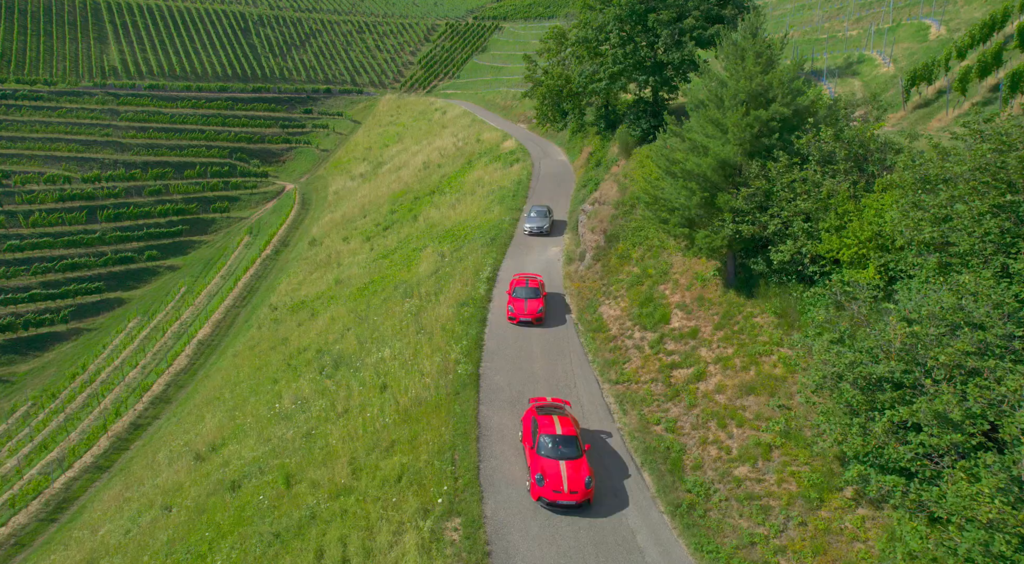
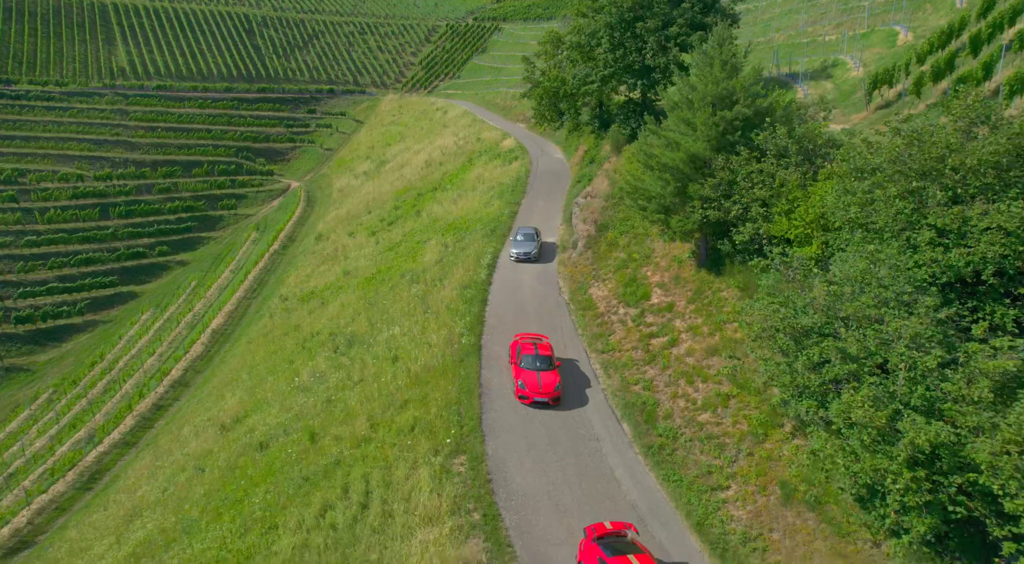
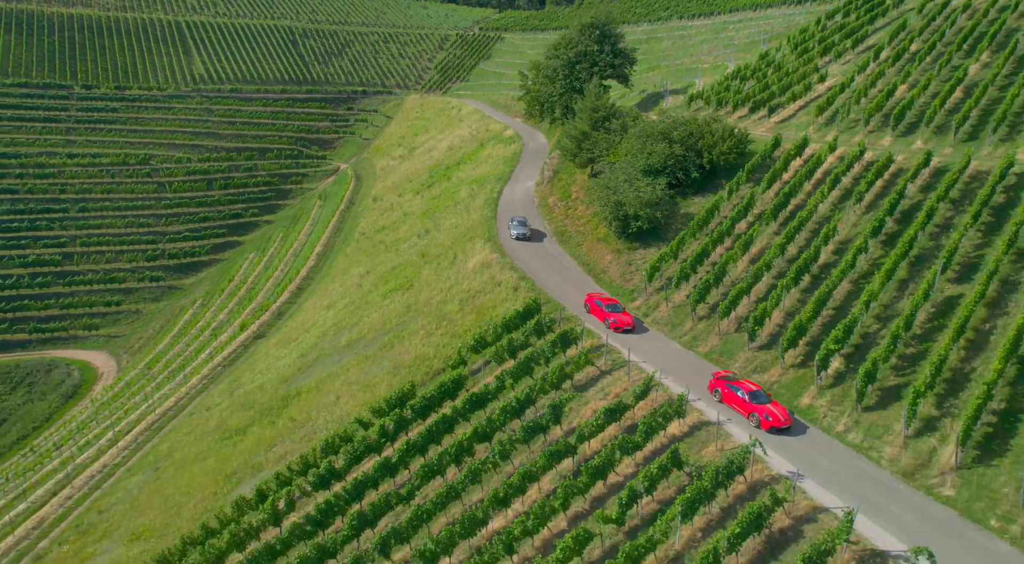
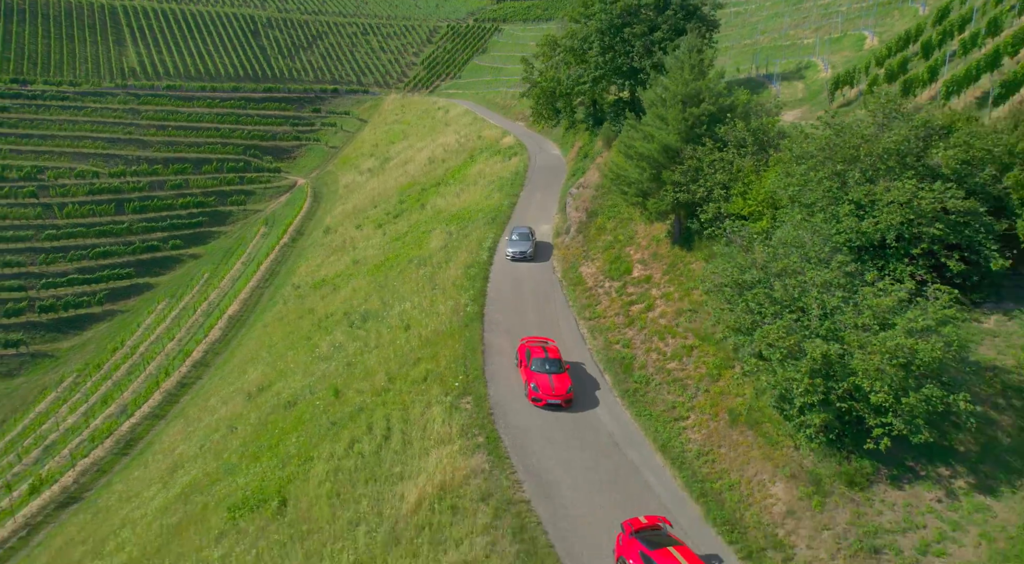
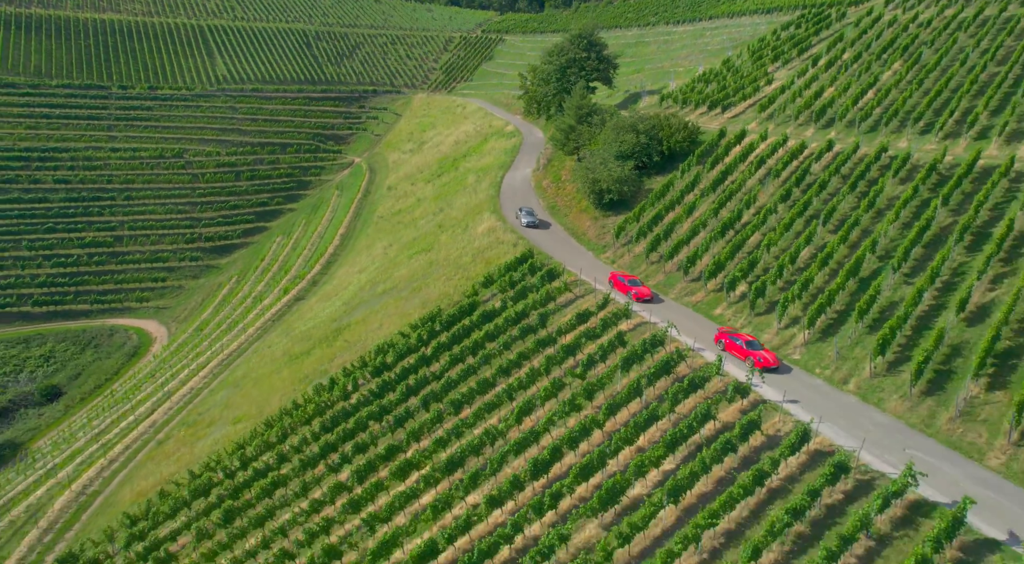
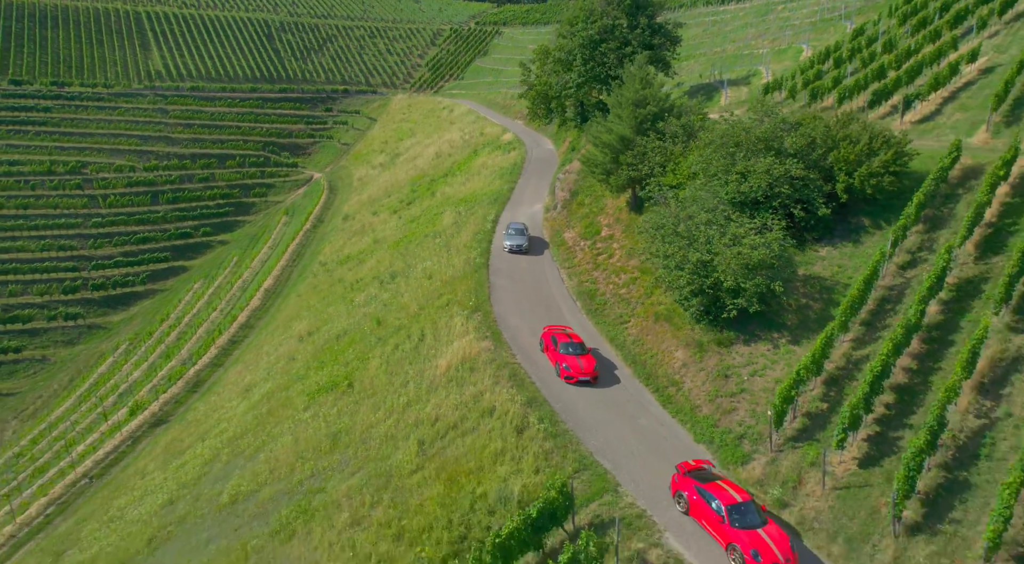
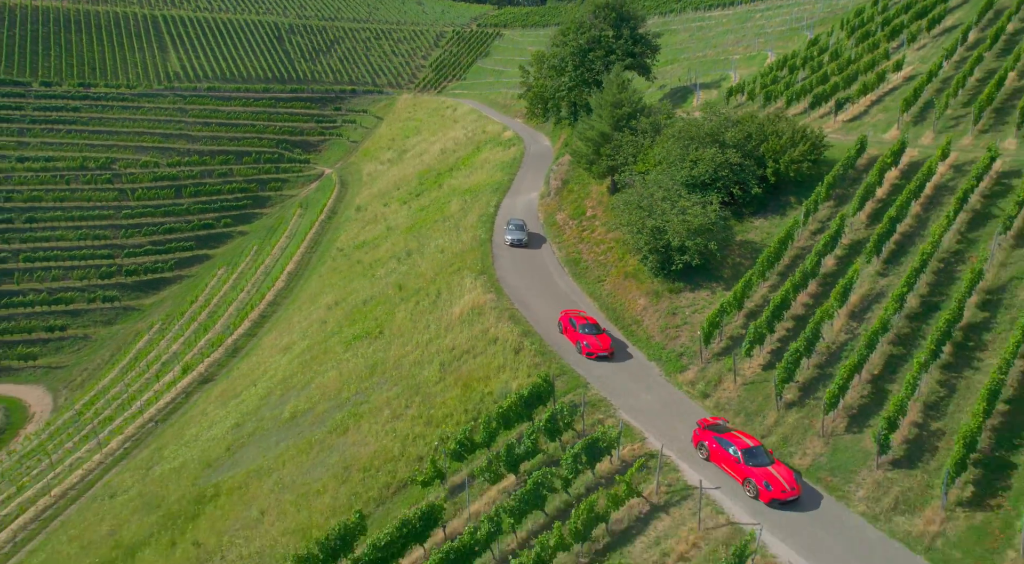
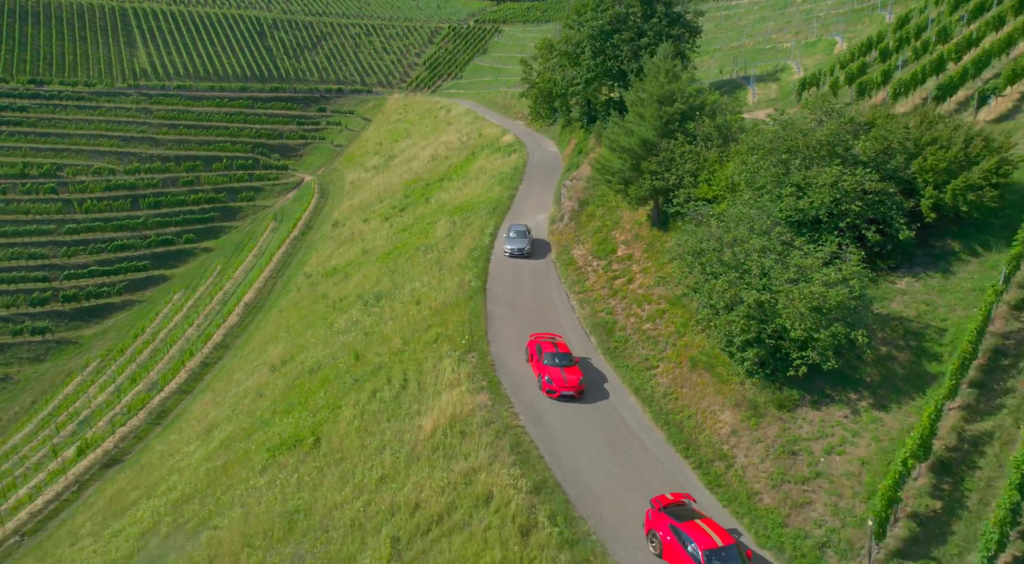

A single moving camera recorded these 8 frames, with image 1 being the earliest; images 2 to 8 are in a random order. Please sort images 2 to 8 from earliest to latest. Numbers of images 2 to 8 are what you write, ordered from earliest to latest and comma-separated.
2, 4, 8, 6, 7, 3, 5
